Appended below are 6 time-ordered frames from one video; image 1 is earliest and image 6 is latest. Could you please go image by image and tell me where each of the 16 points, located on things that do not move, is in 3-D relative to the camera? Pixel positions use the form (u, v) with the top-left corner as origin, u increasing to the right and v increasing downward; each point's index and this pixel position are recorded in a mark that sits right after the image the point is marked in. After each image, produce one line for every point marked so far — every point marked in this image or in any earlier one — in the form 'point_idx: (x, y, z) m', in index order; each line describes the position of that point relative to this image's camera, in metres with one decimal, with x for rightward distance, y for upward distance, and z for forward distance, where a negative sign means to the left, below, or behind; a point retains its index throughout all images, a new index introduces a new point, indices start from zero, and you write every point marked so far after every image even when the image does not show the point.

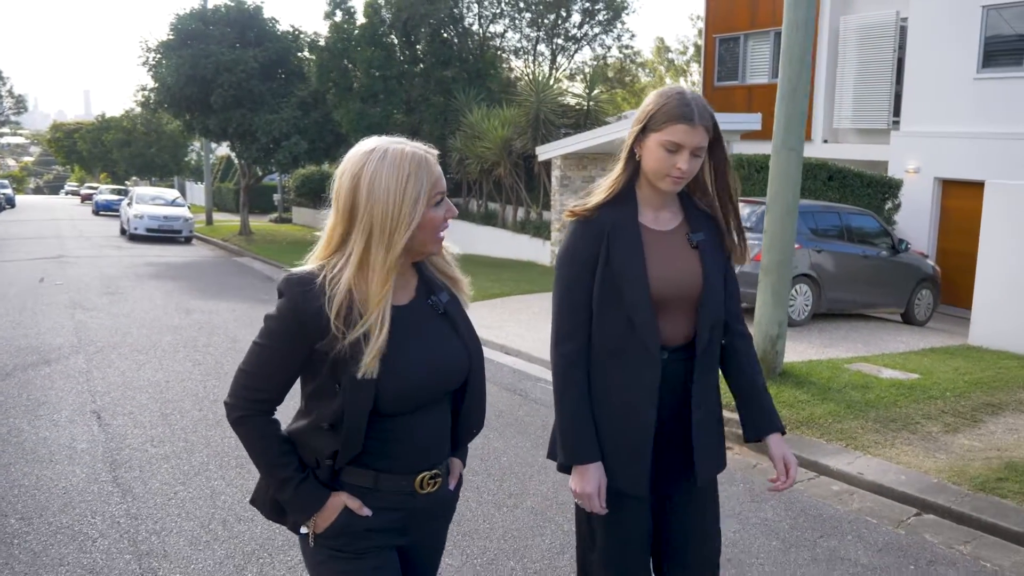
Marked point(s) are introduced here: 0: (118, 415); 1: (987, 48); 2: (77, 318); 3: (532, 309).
0: (-3.6, -1.1, +6.4) m
1: (+11.9, +6.1, +17.5) m
2: (-6.8, -0.4, +10.9) m
3: (+0.3, -0.4, +12.2) m
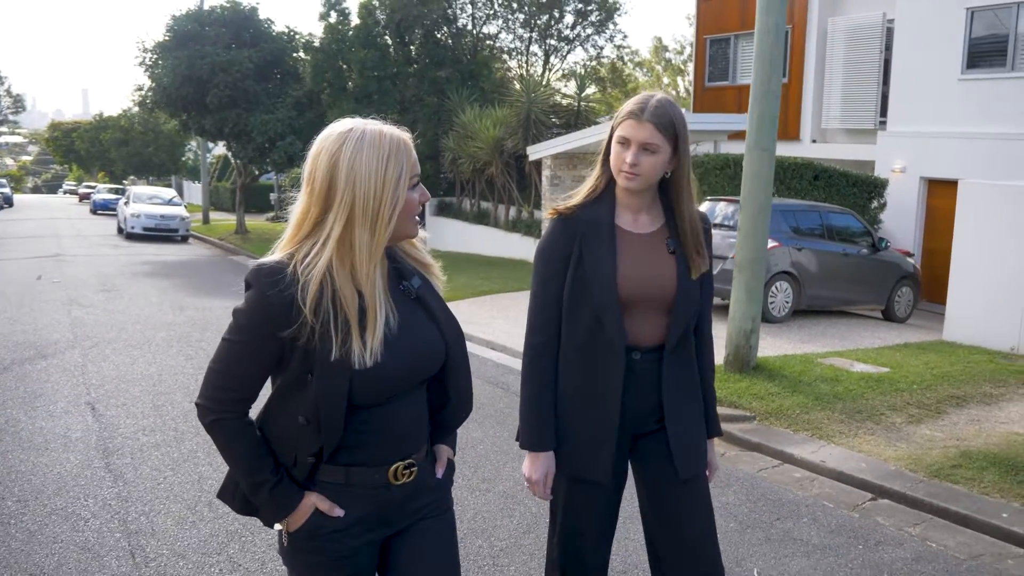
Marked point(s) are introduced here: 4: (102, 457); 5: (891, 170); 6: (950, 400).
0: (-3.8, -1.1, +6.6) m
1: (+11.7, +6.1, +17.8) m
2: (-7.0, -0.4, +11.1) m
3: (+0.1, -0.3, +12.4) m
4: (-3.1, -1.3, +5.3) m
5: (+10.3, +3.2, +19.0) m
6: (+4.7, -1.2, +7.5) m
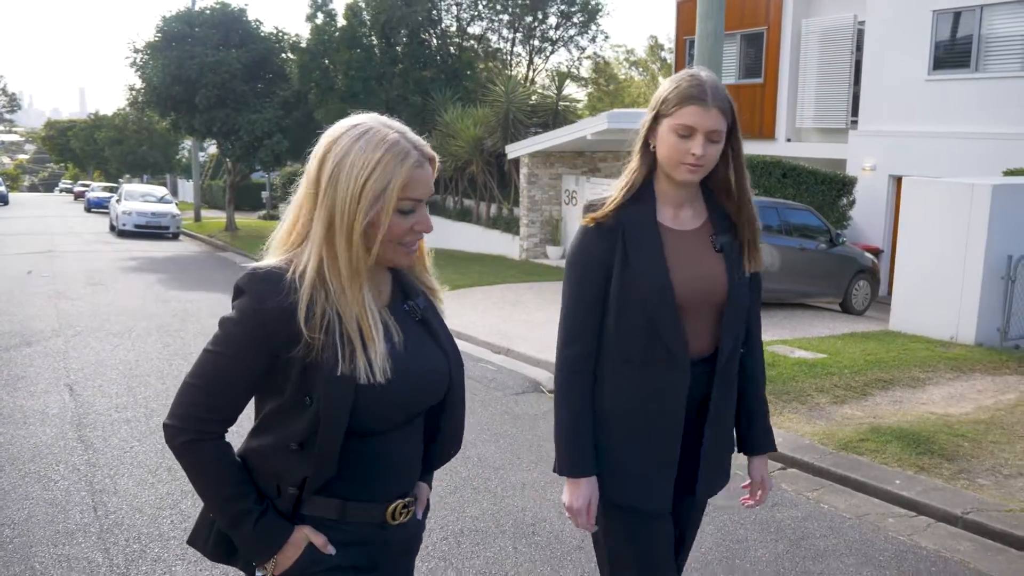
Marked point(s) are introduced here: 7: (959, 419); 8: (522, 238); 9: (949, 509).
0: (-4.3, -1.0, +7.1) m
1: (+11.1, +6.3, +18.3) m
2: (-7.5, -0.3, +11.6) m
3: (-0.4, -0.2, +12.9) m
4: (-3.6, -1.2, +5.8) m
5: (+9.8, +3.3, +19.5) m
6: (+4.2, -1.1, +8.0) m
7: (+4.6, -1.3, +7.1) m
8: (+0.2, +1.3, +18.3) m
9: (+3.2, -1.6, +5.1) m
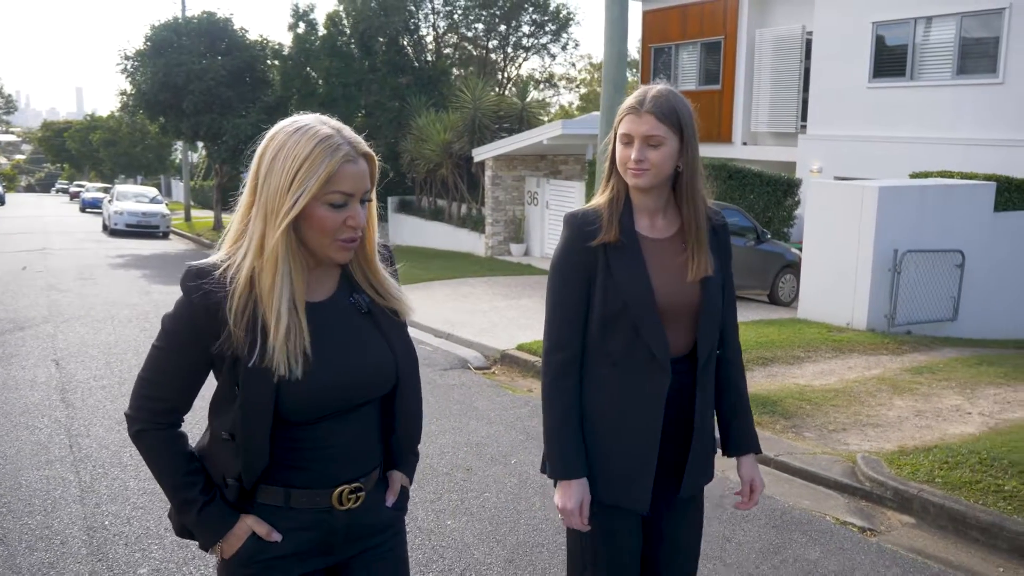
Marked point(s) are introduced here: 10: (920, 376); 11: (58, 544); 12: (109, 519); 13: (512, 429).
0: (-5.2, -0.9, +8.3) m
1: (+10.2, +6.4, +19.5) m
2: (-8.4, -0.2, +12.8) m
3: (-1.4, -0.1, +14.1) m
4: (-4.6, -1.1, +7.0) m
5: (+8.8, +3.5, +20.7) m
6: (+3.3, -1.0, +9.2) m
7: (+3.6, -1.2, +8.3) m
8: (-0.7, +1.5, +19.5) m
9: (+2.3, -1.5, +6.3) m
10: (+5.3, -1.1, +9.0) m
11: (-2.7, -1.5, +4.2) m
12: (-2.6, -1.5, +4.5) m
13: (0.0, -1.3, +6.7) m
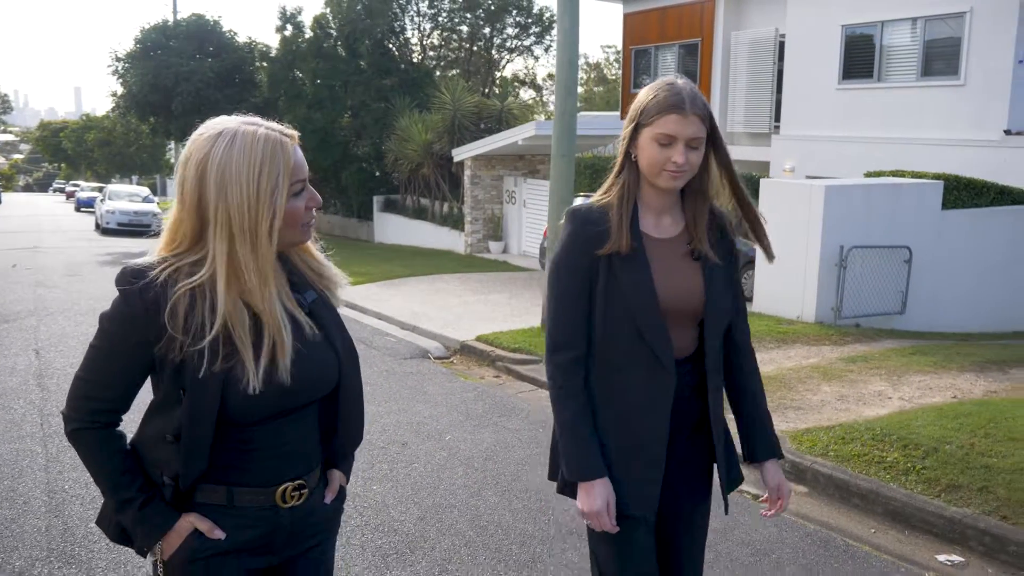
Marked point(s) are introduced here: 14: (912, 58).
0: (-5.8, -0.8, +8.8) m
1: (+9.6, +6.5, +20.1) m
2: (-9.0, -0.1, +13.3) m
3: (-2.0, 0.0, +14.6) m
4: (-5.2, -1.0, +7.6) m
5: (+8.2, +3.6, +21.3) m
6: (+2.7, -0.9, +9.8) m
7: (+3.0, -1.1, +8.9) m
8: (-1.3, +1.6, +20.1) m
9: (+1.7, -1.4, +6.8) m
10: (+4.7, -1.0, +9.5) m
11: (-3.3, -1.5, +4.7) m
12: (-3.2, -1.4, +5.0) m
13: (-0.6, -1.3, +7.2) m
14: (+10.7, +6.2, +18.7) m
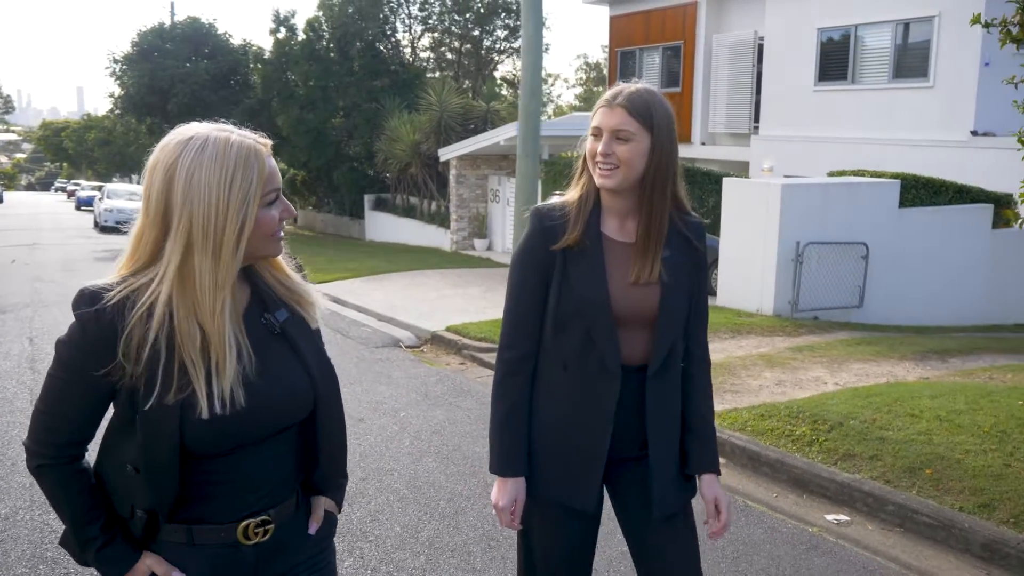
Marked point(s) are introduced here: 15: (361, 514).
0: (-6.3, -0.7, +9.4) m
1: (+9.1, +6.6, +20.6) m
2: (-9.5, 0.0, +13.9) m
3: (-2.4, +0.1, +15.2) m
4: (-5.7, -0.9, +8.2) m
5: (+7.8, +3.7, +21.8) m
6: (+2.2, -0.8, +10.3) m
7: (+2.5, -1.0, +9.5) m
8: (-1.8, +1.7, +20.7) m
9: (+1.2, -1.3, +7.4) m
10: (+4.2, -0.9, +10.1) m
11: (-3.8, -1.4, +5.3) m
12: (-3.7, -1.3, +5.6) m
13: (-1.1, -1.2, +7.8) m
14: (+10.3, +6.3, +19.3) m
15: (-1.0, -1.6, +4.8) m
